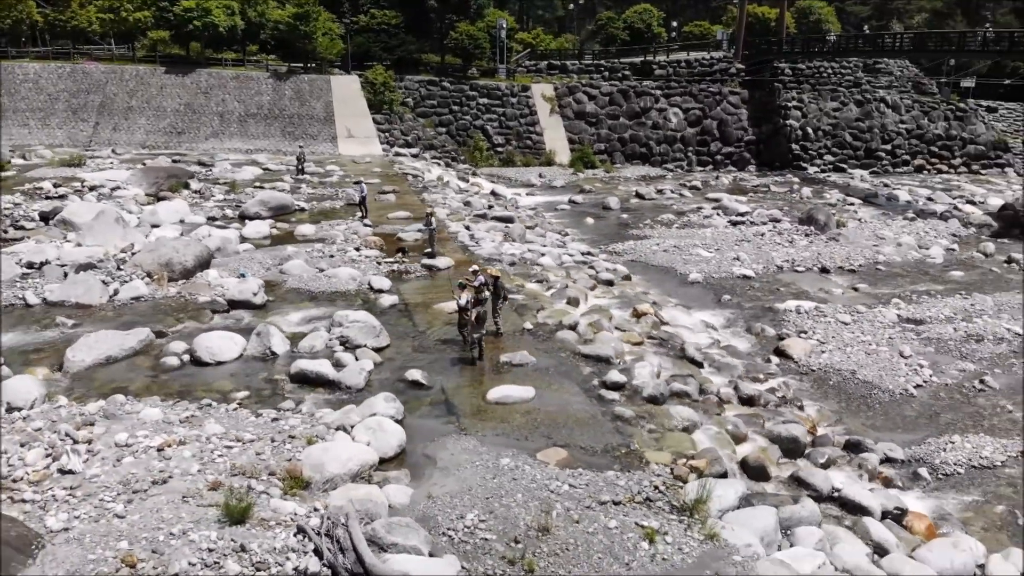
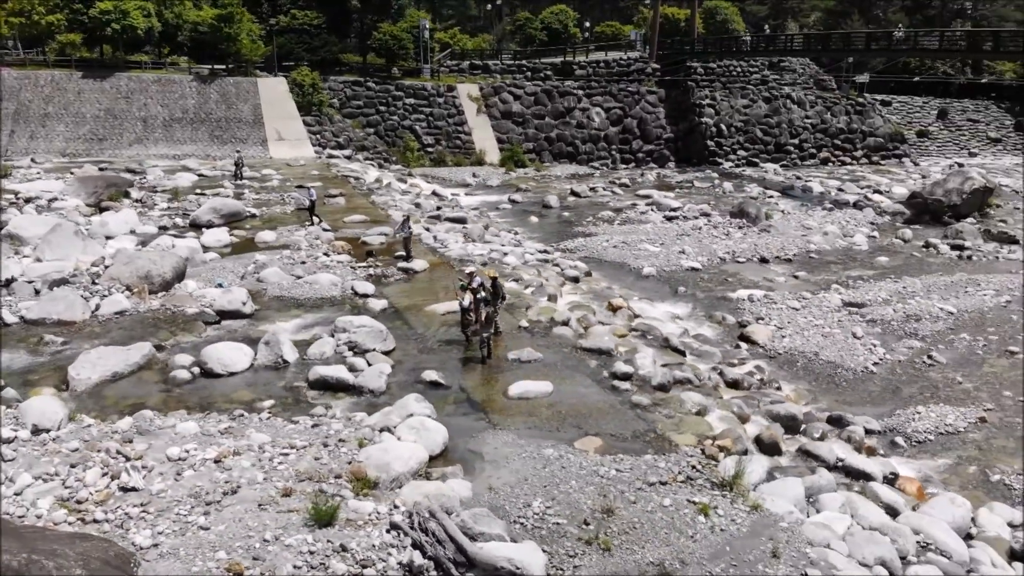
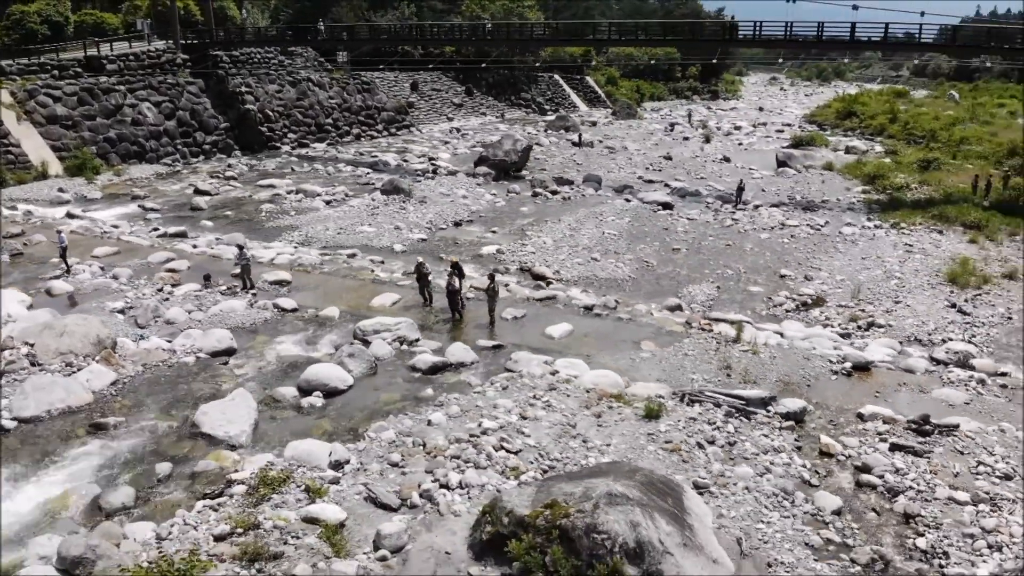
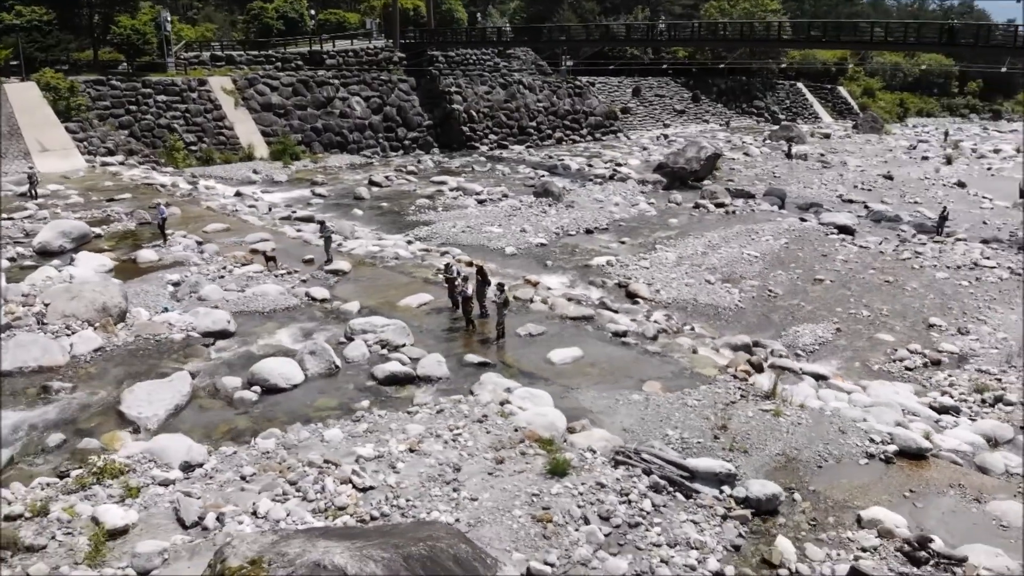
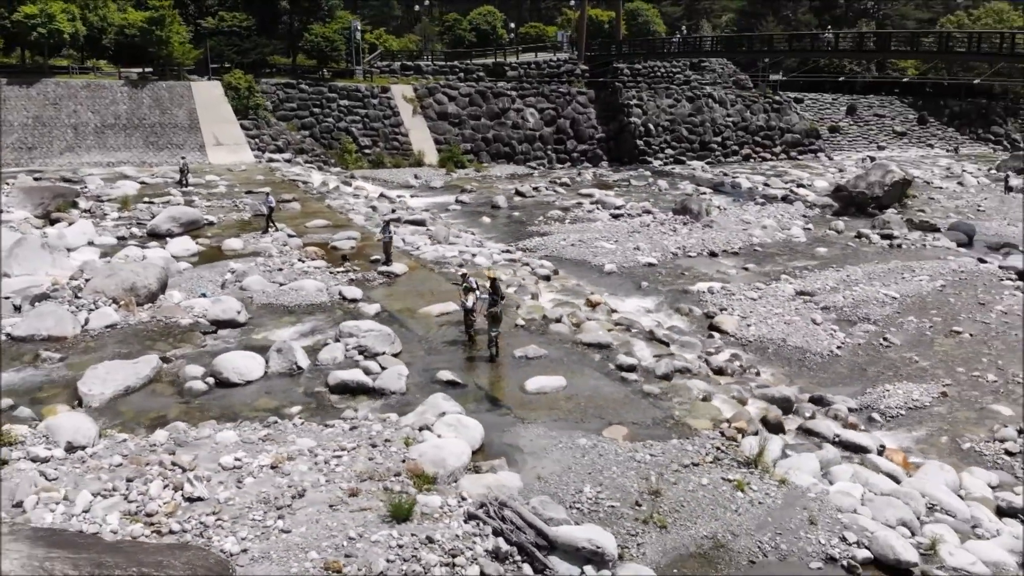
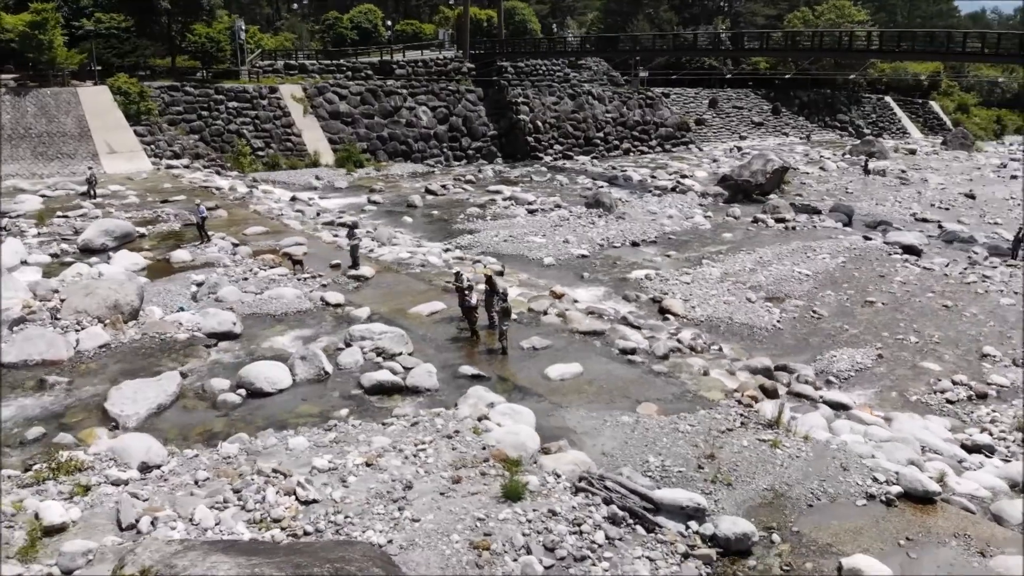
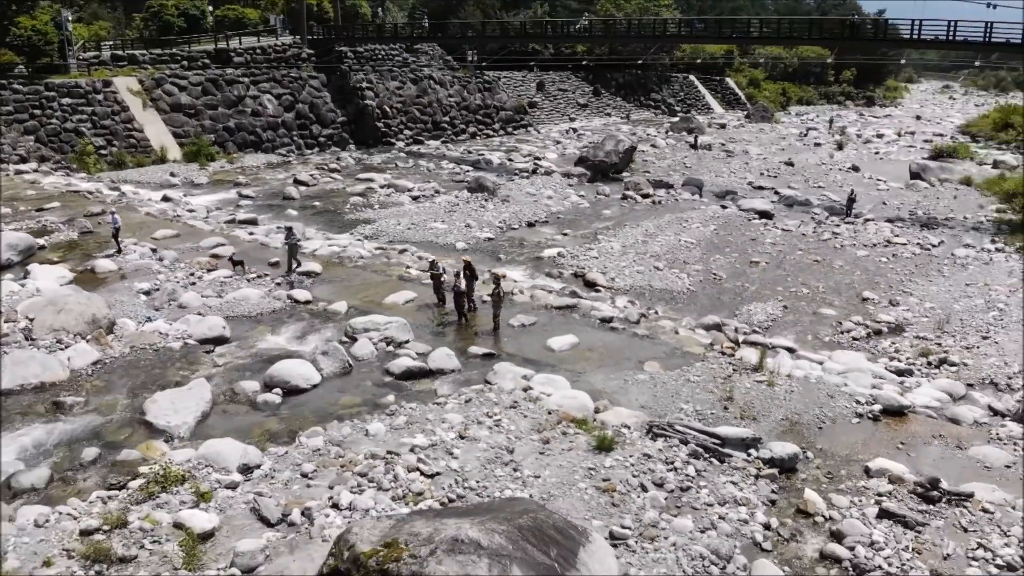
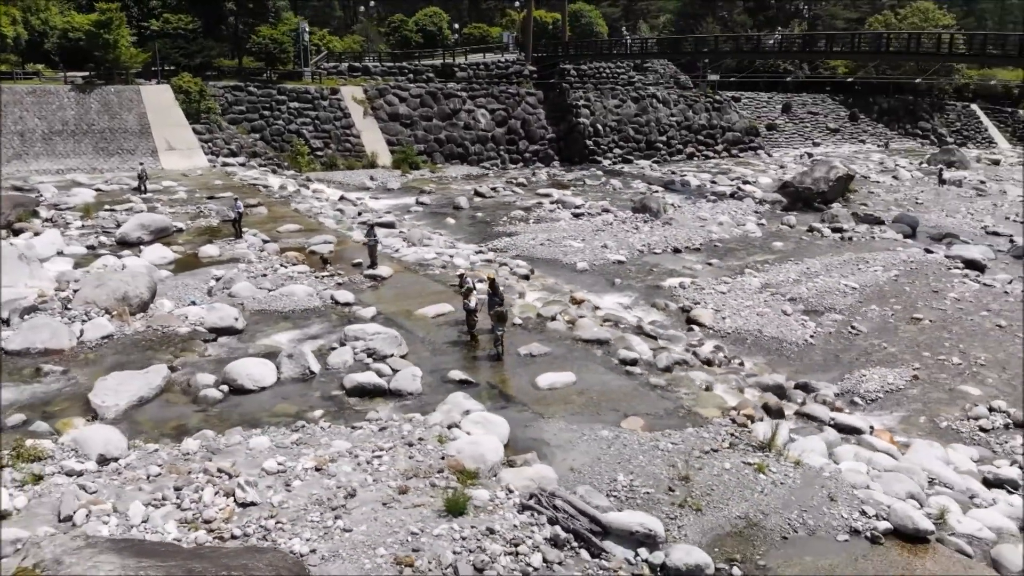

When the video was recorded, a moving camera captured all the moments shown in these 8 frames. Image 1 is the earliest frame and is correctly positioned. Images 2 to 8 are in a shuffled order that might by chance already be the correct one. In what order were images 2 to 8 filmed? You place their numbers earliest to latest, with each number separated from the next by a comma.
2, 5, 8, 6, 4, 7, 3
